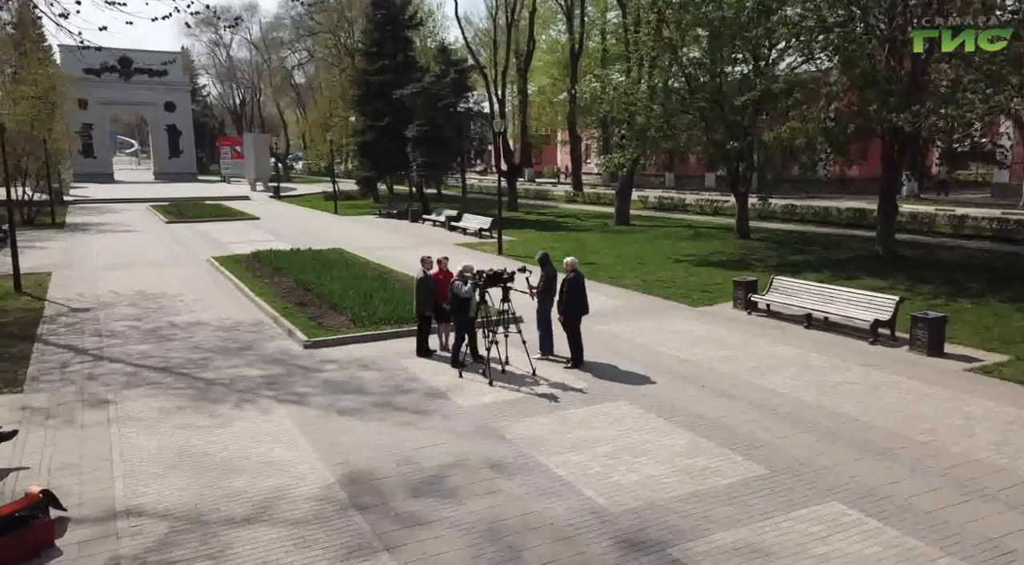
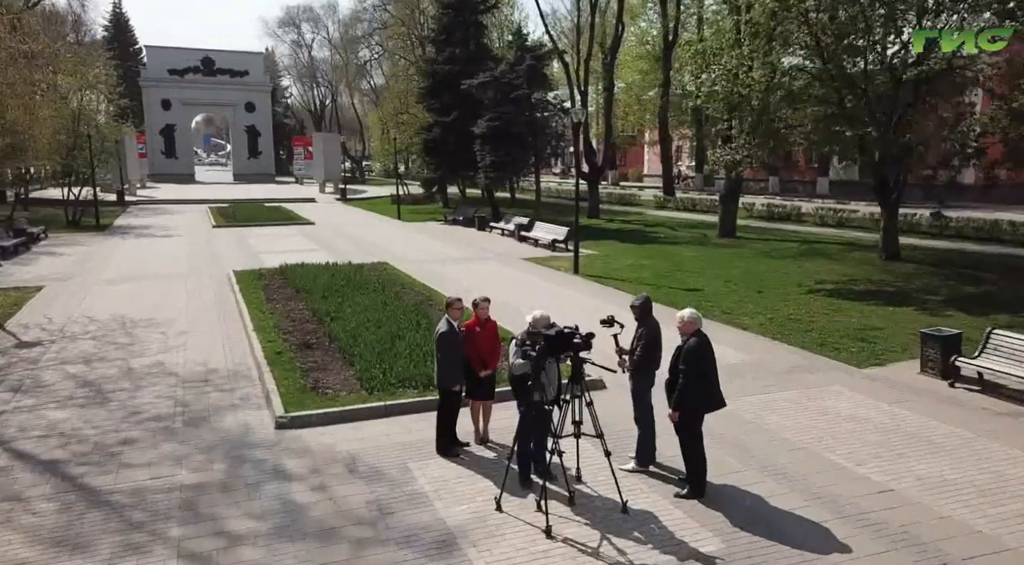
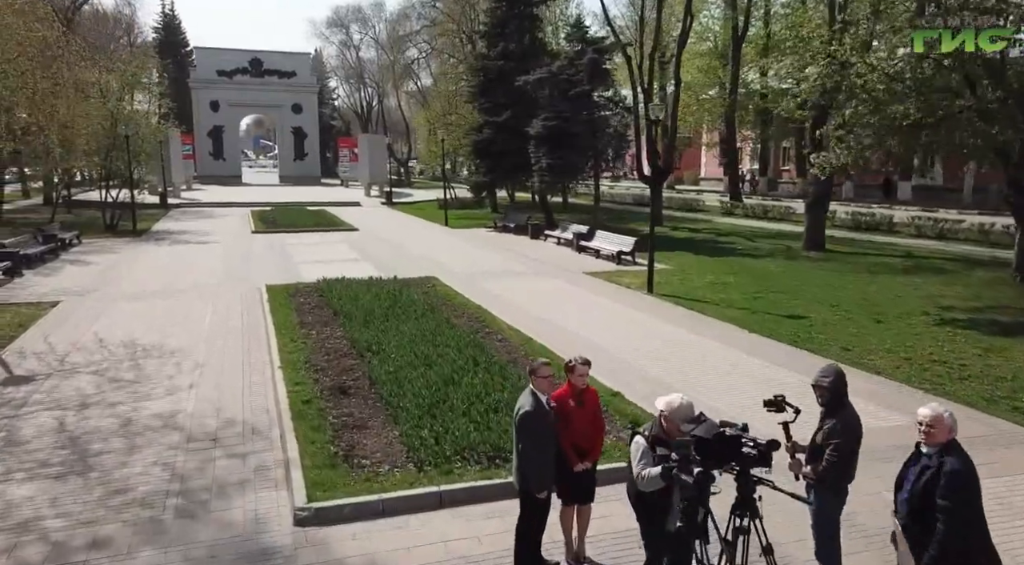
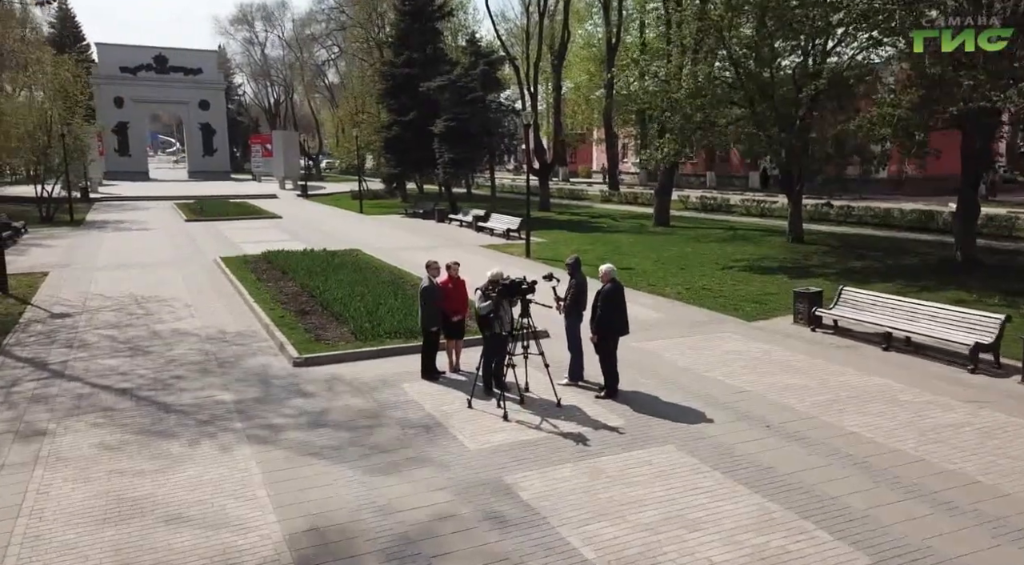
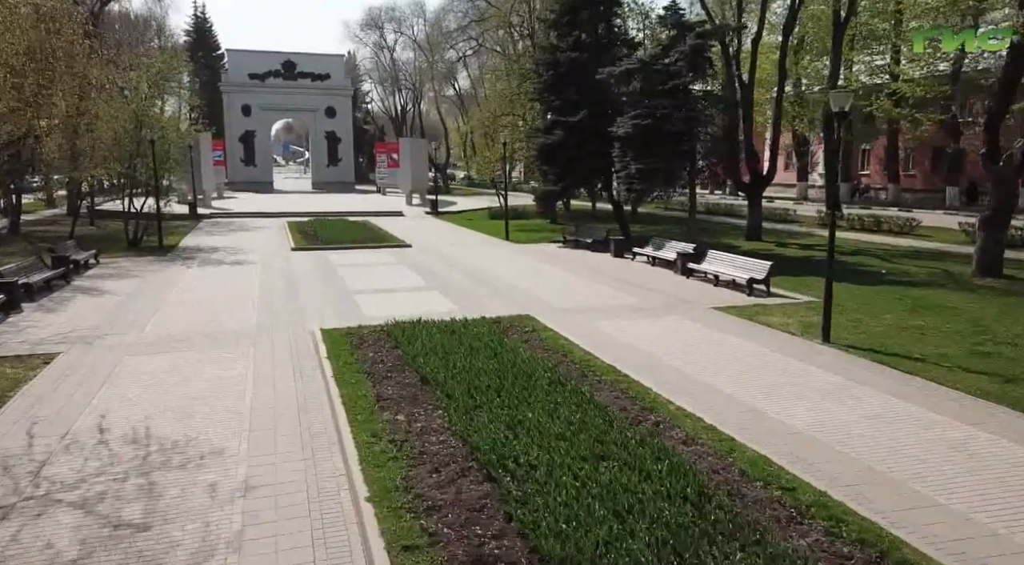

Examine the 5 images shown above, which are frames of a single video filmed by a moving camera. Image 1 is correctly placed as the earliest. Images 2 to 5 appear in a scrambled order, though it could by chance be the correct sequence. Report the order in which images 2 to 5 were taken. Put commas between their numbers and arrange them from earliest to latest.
4, 2, 3, 5
